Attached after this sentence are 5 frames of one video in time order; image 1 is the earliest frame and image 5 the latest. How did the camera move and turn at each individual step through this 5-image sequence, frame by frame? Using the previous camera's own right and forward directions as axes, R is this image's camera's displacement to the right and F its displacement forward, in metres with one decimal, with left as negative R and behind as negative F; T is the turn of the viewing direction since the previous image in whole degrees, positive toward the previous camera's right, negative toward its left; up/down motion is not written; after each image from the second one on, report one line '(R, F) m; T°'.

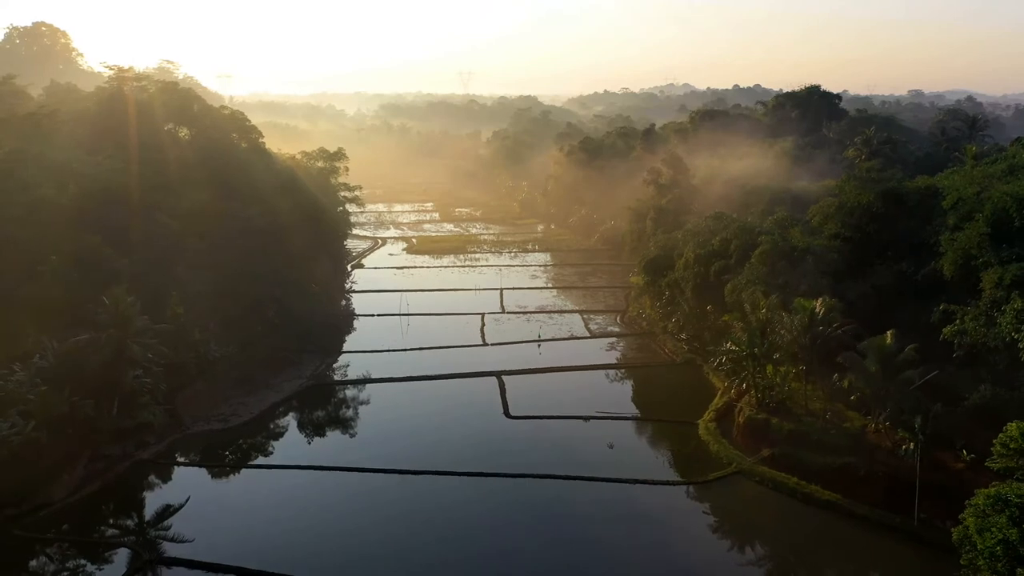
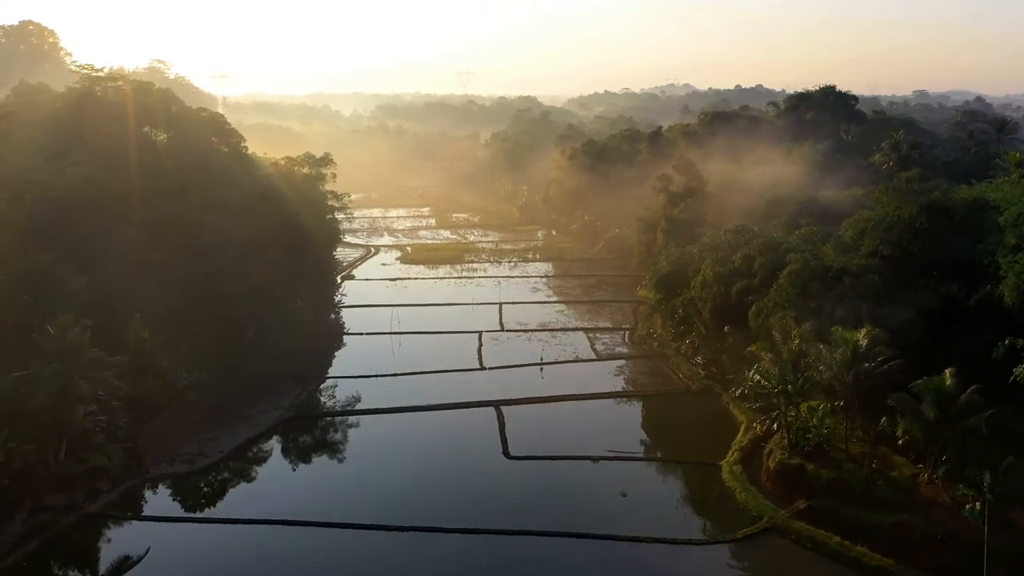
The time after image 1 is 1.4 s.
(0.0, +2.1) m; 0°
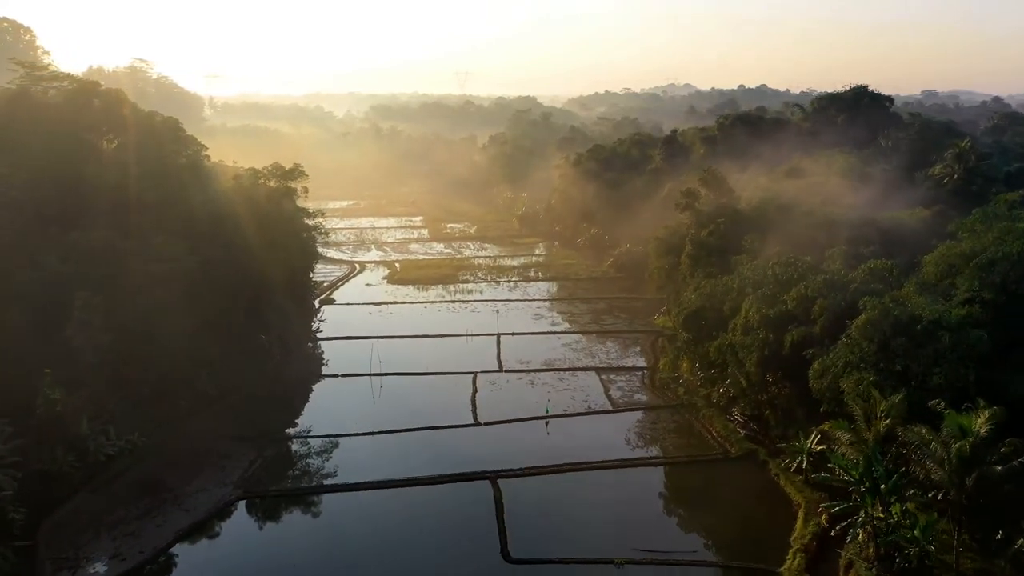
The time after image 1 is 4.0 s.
(0.0, +3.8) m; 0°
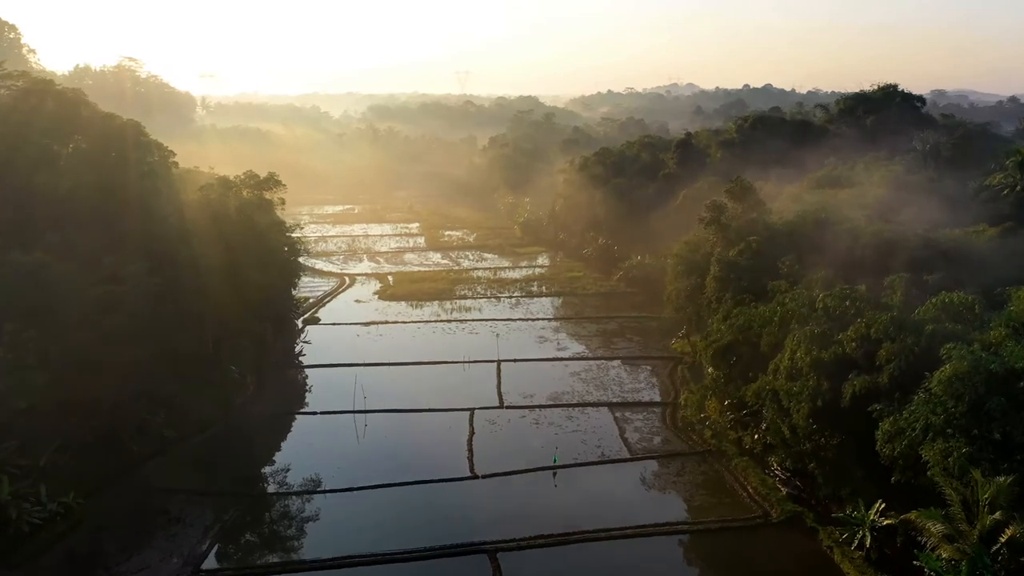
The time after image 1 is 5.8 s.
(0.0, +2.6) m; 0°
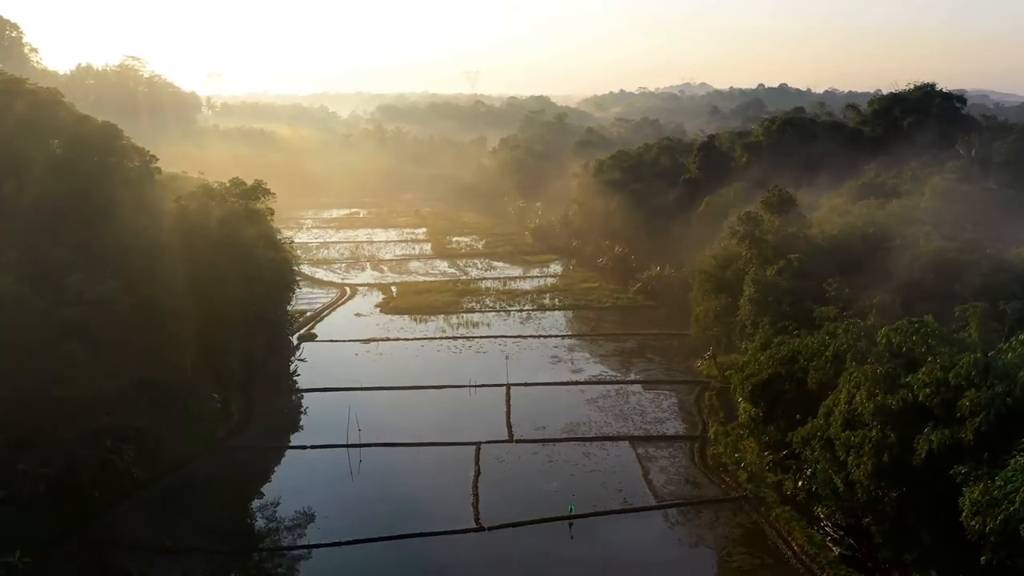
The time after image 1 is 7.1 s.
(0.0, +2.0) m; -1°
